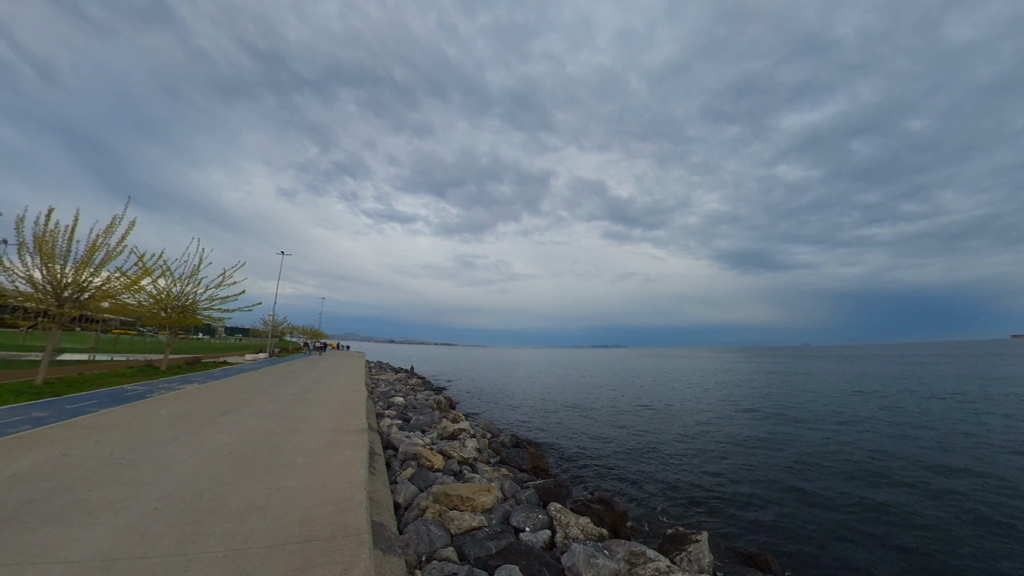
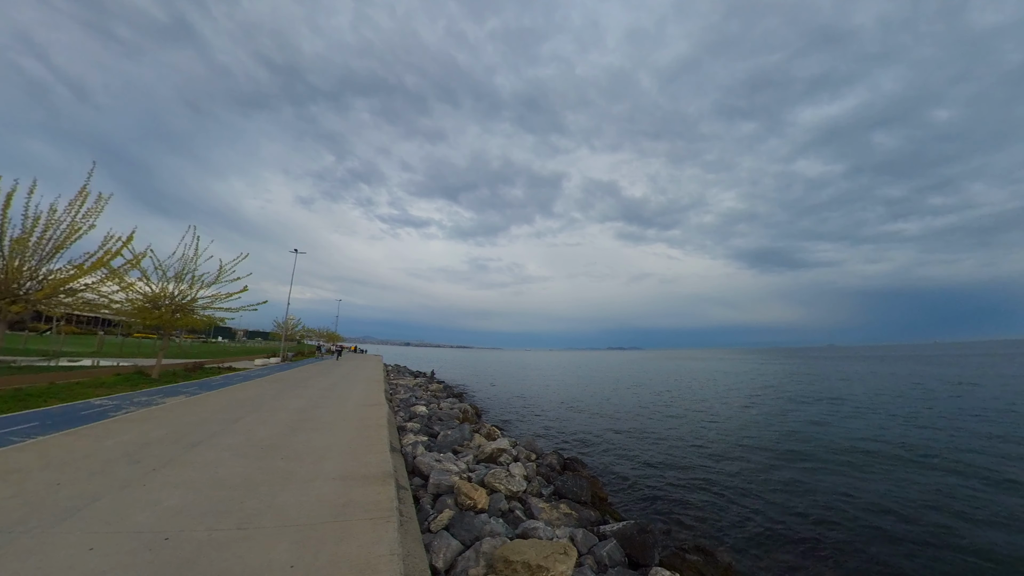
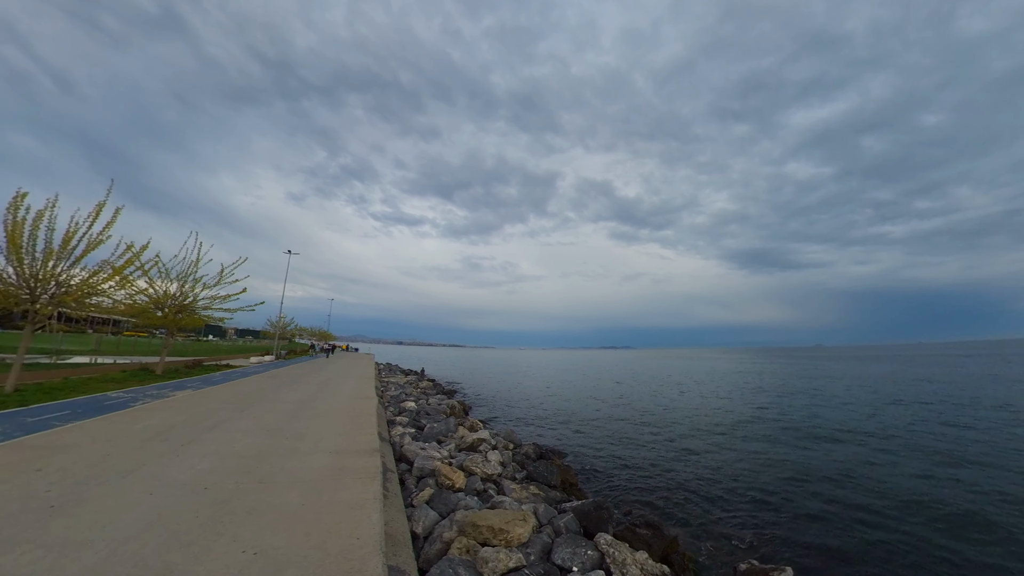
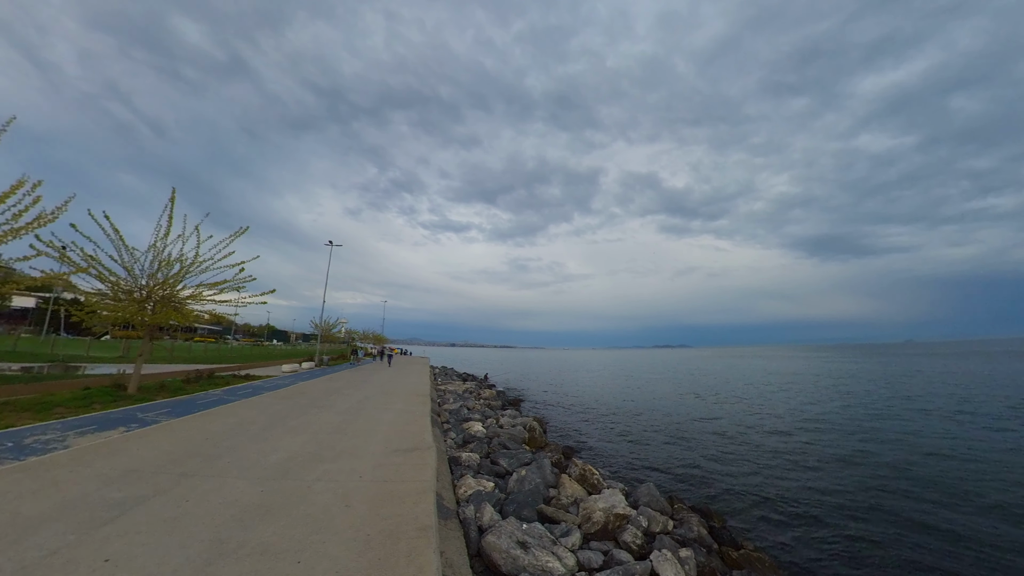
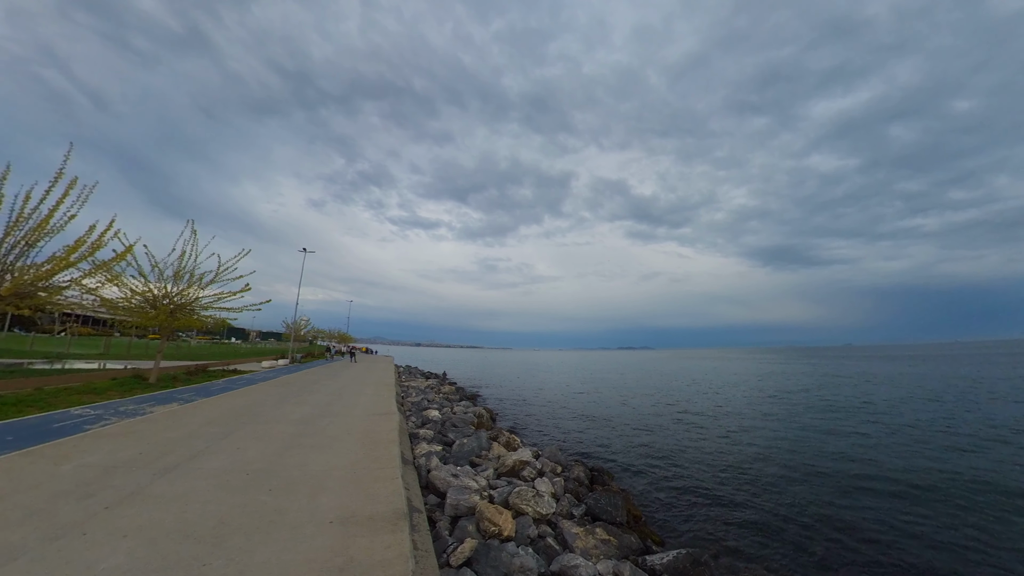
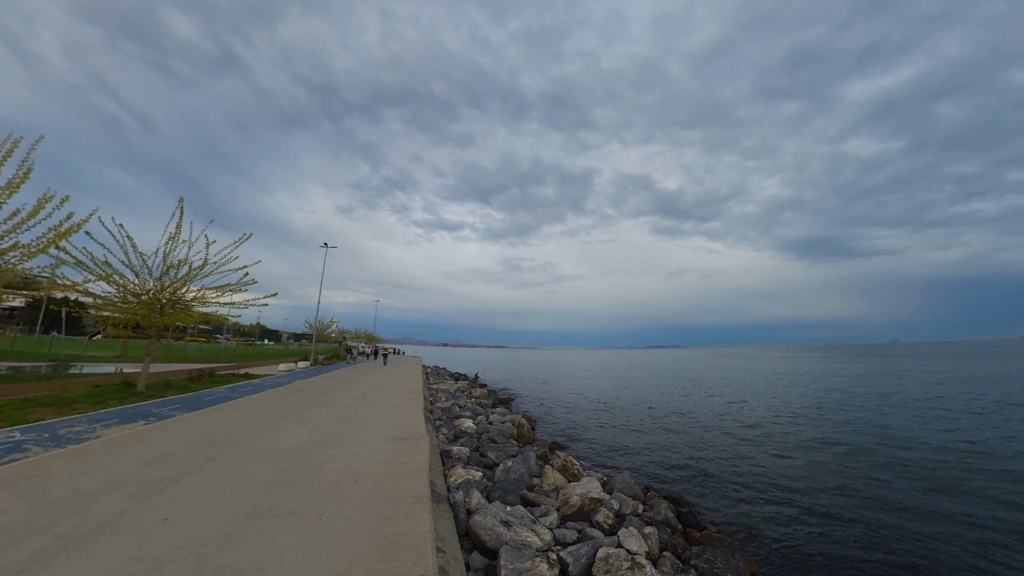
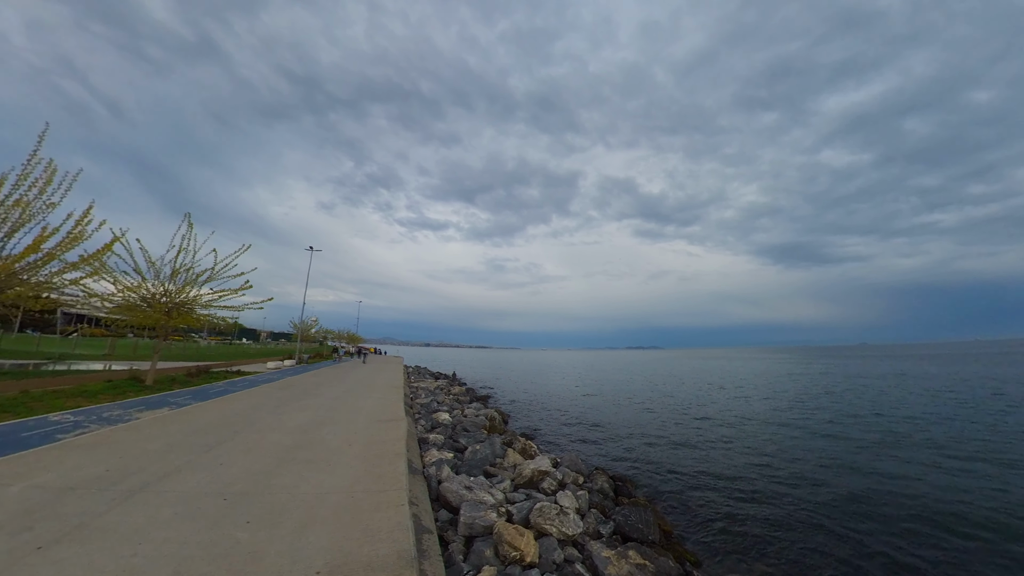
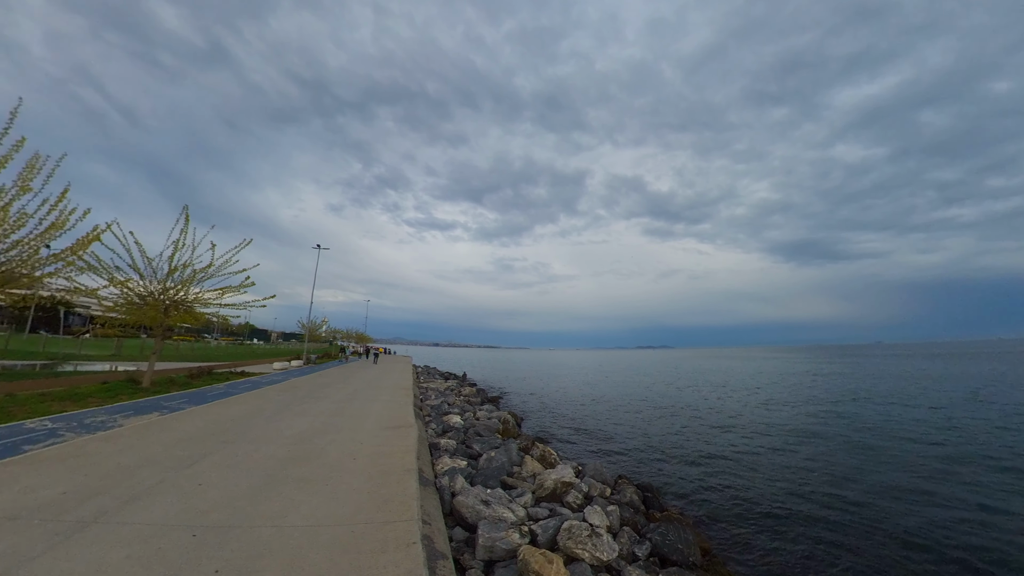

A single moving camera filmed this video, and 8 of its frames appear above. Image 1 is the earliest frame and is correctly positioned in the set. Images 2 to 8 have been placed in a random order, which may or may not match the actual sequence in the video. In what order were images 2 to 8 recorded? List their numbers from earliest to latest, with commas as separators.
3, 2, 5, 7, 8, 6, 4
